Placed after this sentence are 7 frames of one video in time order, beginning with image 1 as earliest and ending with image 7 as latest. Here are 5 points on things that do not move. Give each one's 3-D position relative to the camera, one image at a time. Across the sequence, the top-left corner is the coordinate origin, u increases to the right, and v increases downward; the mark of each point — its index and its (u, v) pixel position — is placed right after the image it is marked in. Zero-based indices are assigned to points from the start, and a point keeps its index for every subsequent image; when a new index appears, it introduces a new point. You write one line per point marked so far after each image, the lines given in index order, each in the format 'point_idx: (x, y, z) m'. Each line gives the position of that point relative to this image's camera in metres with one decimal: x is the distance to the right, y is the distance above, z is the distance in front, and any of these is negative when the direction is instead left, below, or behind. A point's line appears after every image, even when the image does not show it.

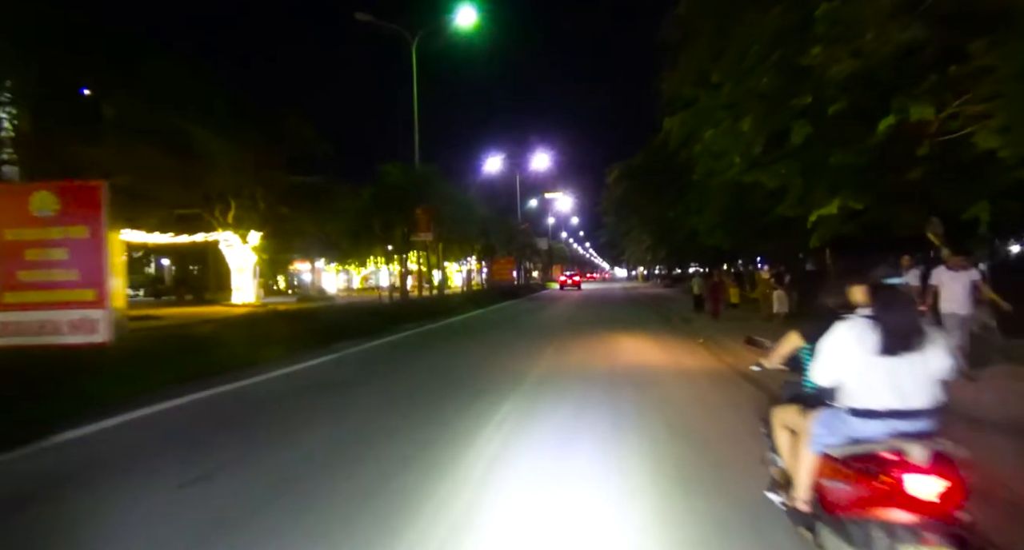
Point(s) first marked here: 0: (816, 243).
0: (+4.2, +0.4, +6.5) m
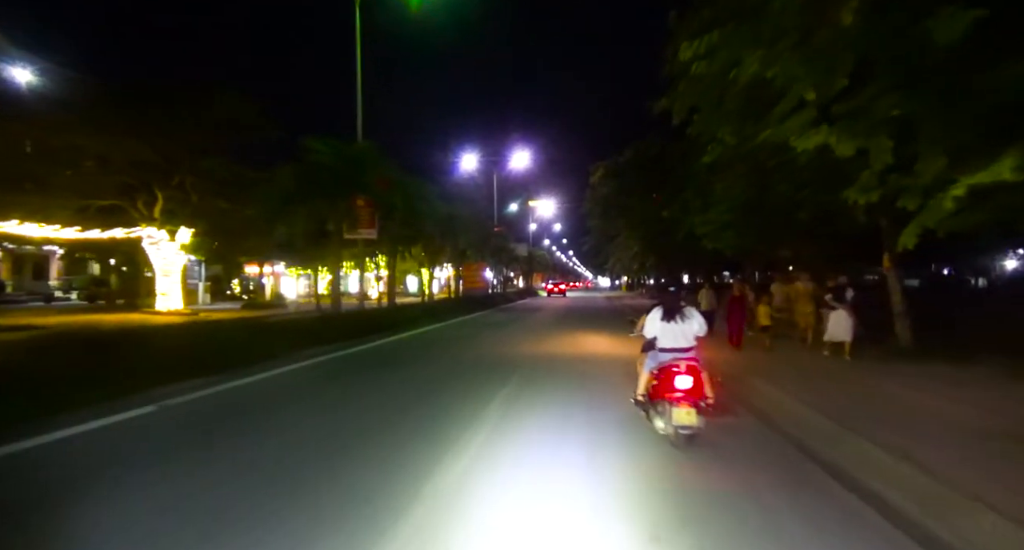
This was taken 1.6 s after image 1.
0: (+3.6, +0.3, +4.3) m
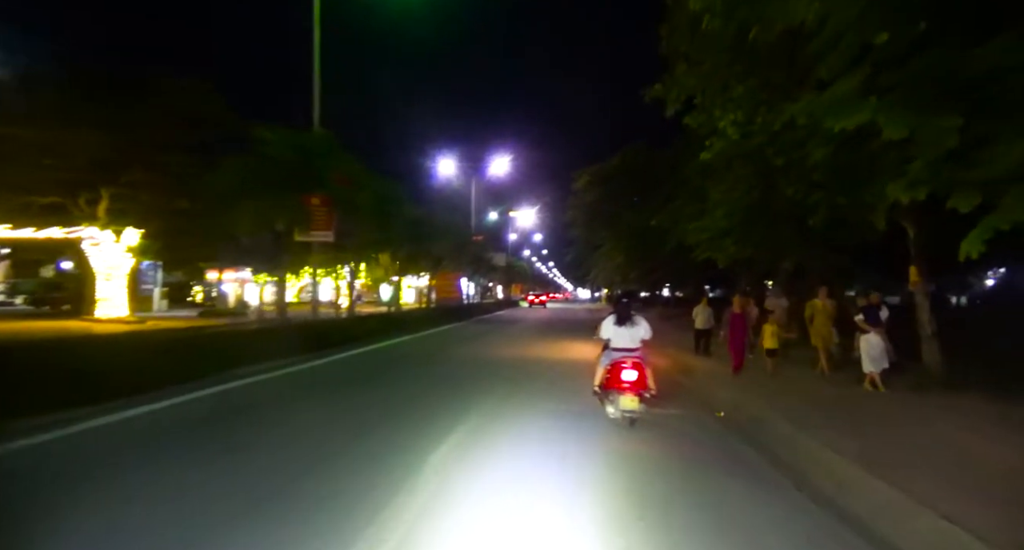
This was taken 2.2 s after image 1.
0: (+3.3, +0.2, +3.4) m
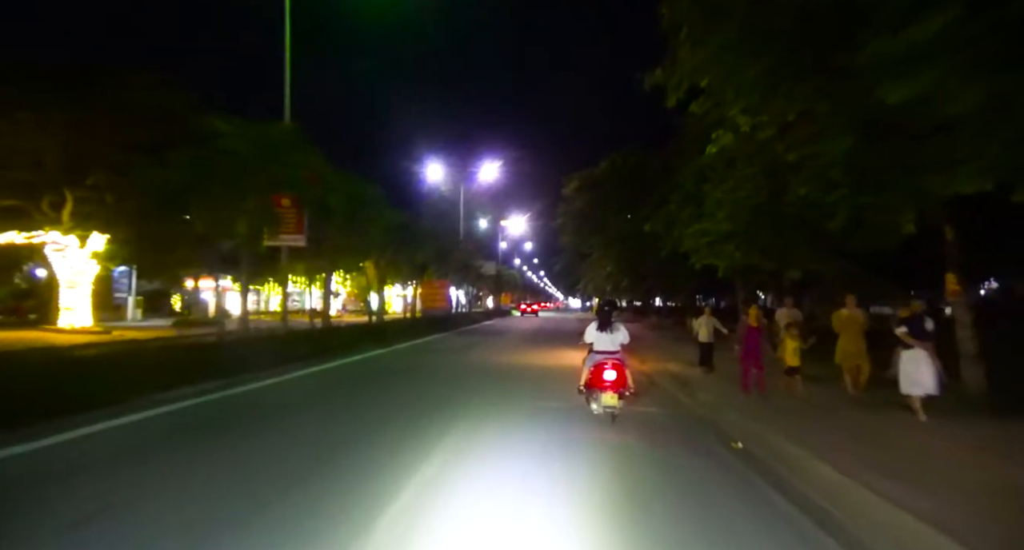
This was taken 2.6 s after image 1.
0: (+3.2, +0.1, +2.7) m
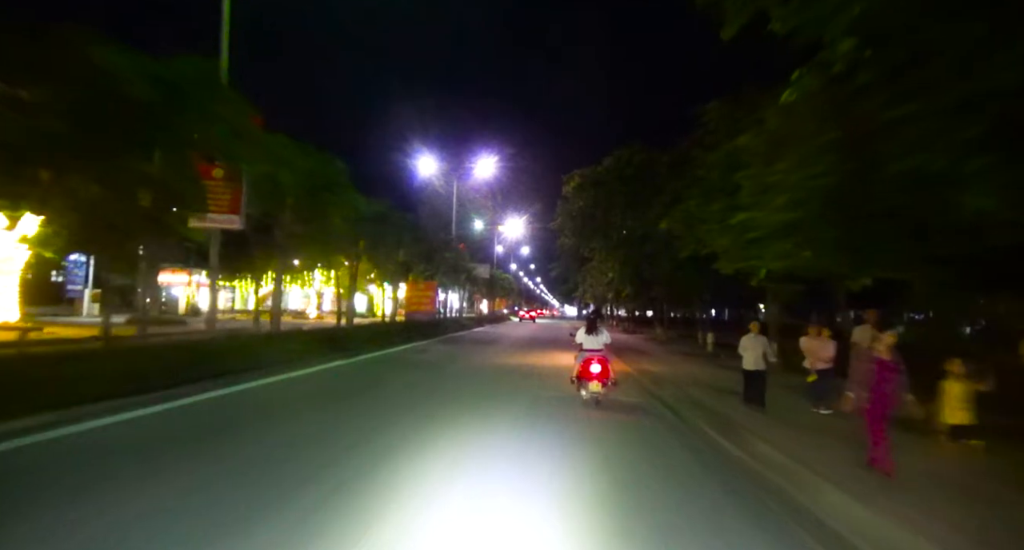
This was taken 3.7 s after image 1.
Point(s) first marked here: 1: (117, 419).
0: (+3.1, +0.1, +0.9) m
1: (-10.4, -3.7, +11.8) m
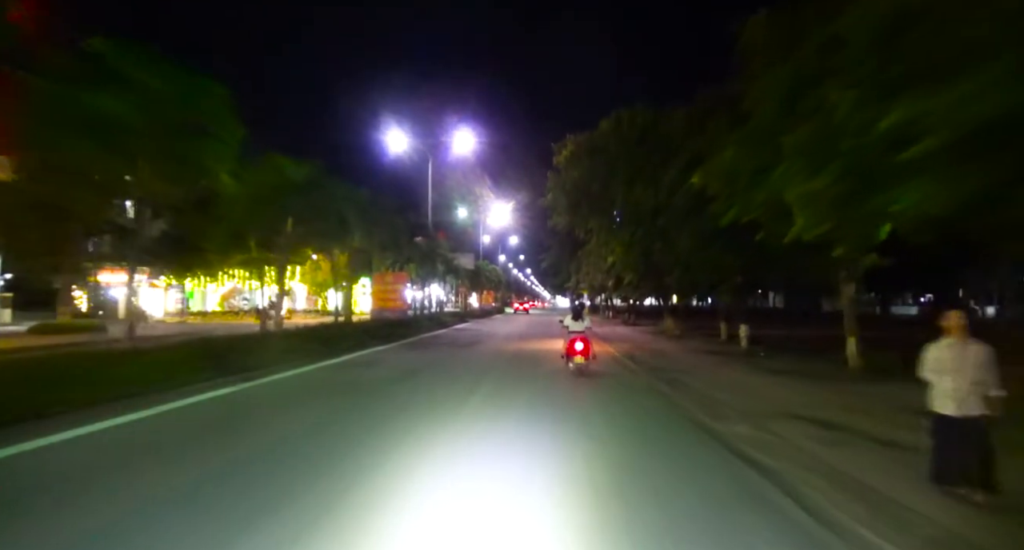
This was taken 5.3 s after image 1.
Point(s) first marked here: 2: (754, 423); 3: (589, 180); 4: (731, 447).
0: (+2.9, +0.4, -1.8) m
1: (-10.7, -3.7, +8.8) m
2: (+5.8, -3.5, +11.9) m
3: (+3.2, +3.7, +19.6) m
4: (+5.1, -3.5, +10.3) m
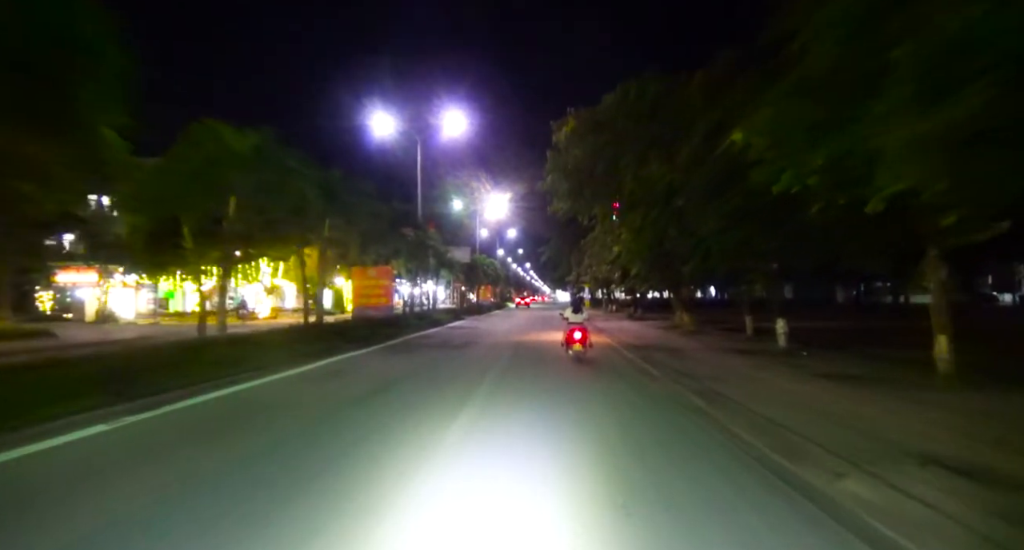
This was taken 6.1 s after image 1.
0: (+2.8, +0.5, -3.5) m
1: (-10.7, -3.7, +7.2) m
2: (+5.8, -3.2, +10.3) m
3: (+3.0, +4.1, +18.0) m
4: (+5.0, -3.3, +8.7) m
